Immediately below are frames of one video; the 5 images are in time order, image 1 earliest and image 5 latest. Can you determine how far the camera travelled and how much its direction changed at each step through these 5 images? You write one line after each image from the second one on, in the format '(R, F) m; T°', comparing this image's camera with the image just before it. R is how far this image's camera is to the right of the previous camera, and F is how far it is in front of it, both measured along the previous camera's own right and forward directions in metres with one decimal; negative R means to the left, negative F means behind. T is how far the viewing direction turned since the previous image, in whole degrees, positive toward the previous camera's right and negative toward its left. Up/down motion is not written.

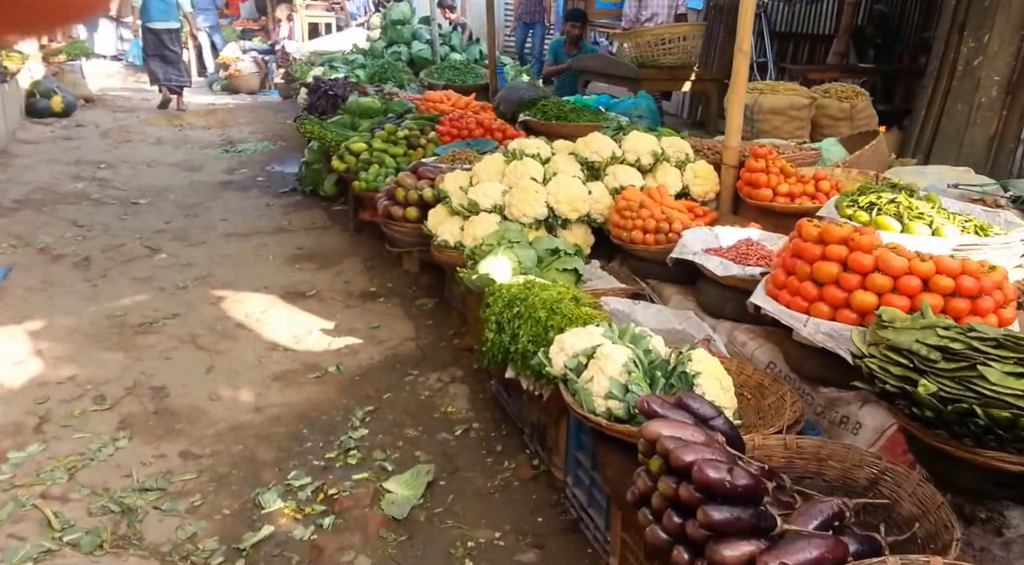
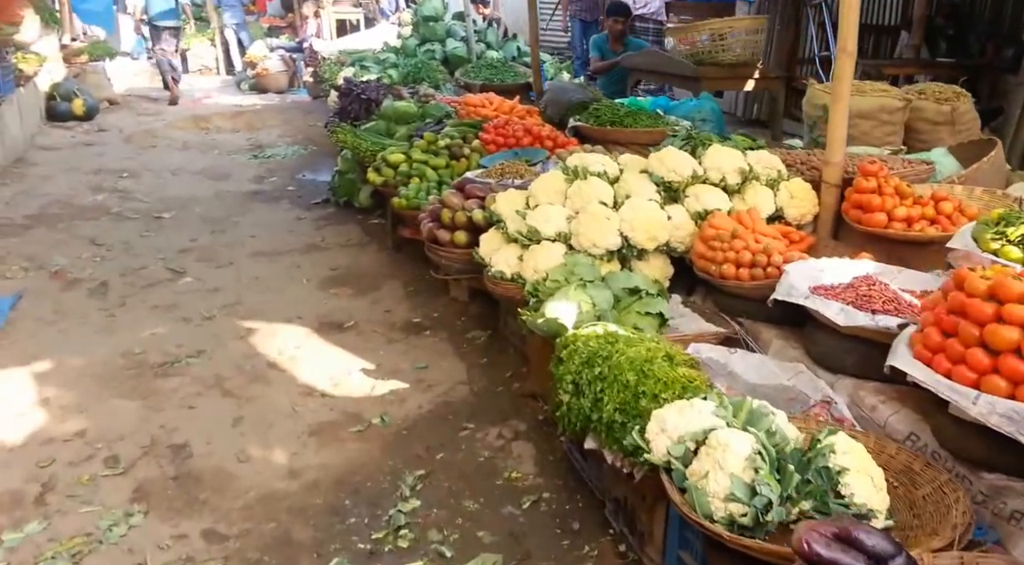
(-0.2, +0.6) m; -2°
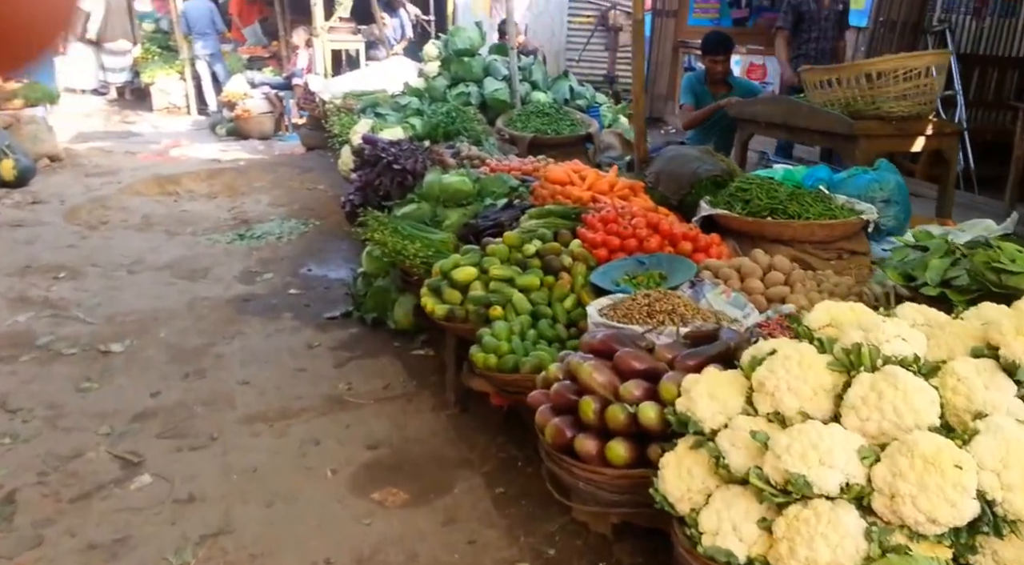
(-0.6, +1.7) m; +1°
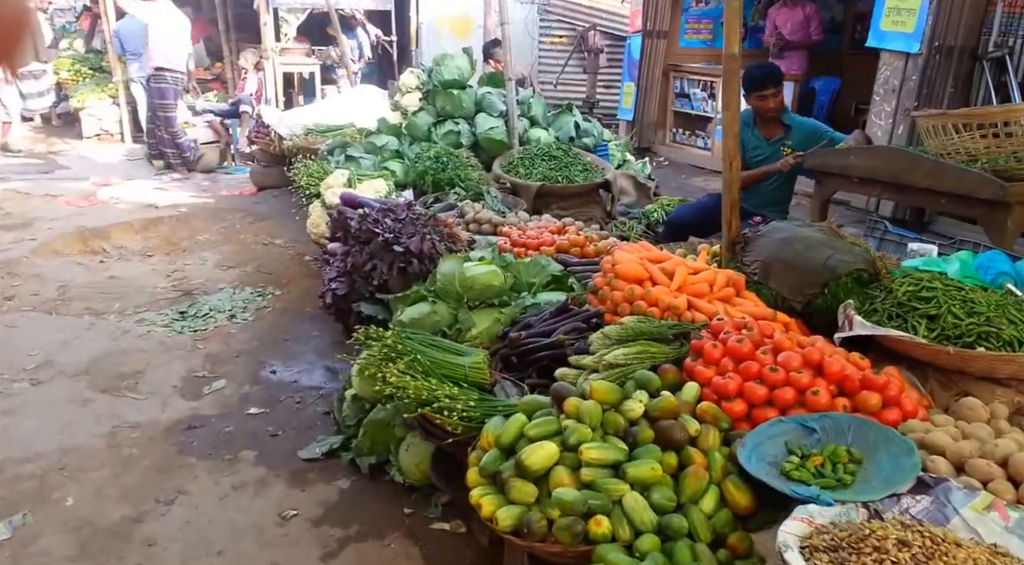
(-0.4, +1.2) m; +4°
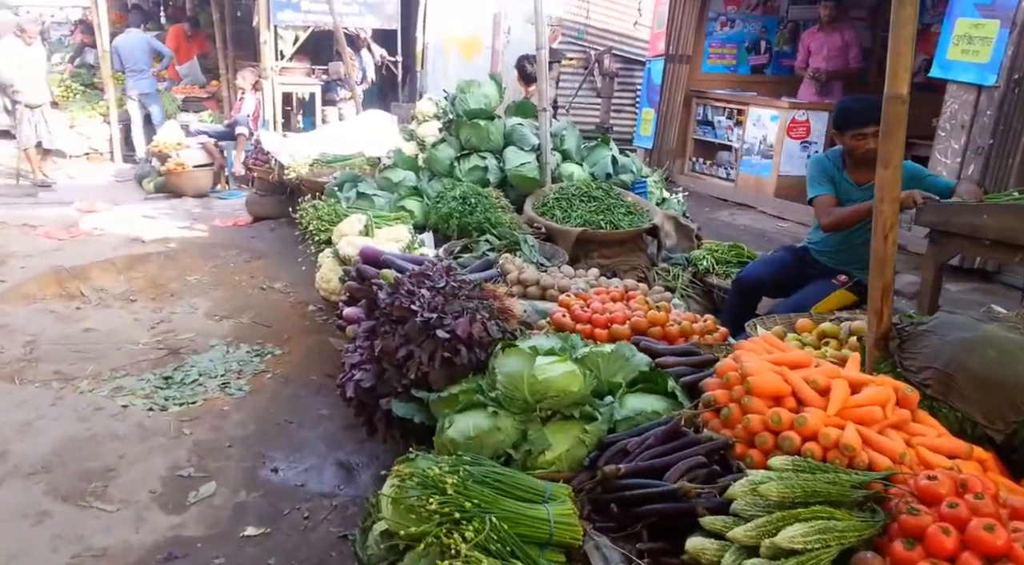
(-0.3, +0.8) m; +1°
